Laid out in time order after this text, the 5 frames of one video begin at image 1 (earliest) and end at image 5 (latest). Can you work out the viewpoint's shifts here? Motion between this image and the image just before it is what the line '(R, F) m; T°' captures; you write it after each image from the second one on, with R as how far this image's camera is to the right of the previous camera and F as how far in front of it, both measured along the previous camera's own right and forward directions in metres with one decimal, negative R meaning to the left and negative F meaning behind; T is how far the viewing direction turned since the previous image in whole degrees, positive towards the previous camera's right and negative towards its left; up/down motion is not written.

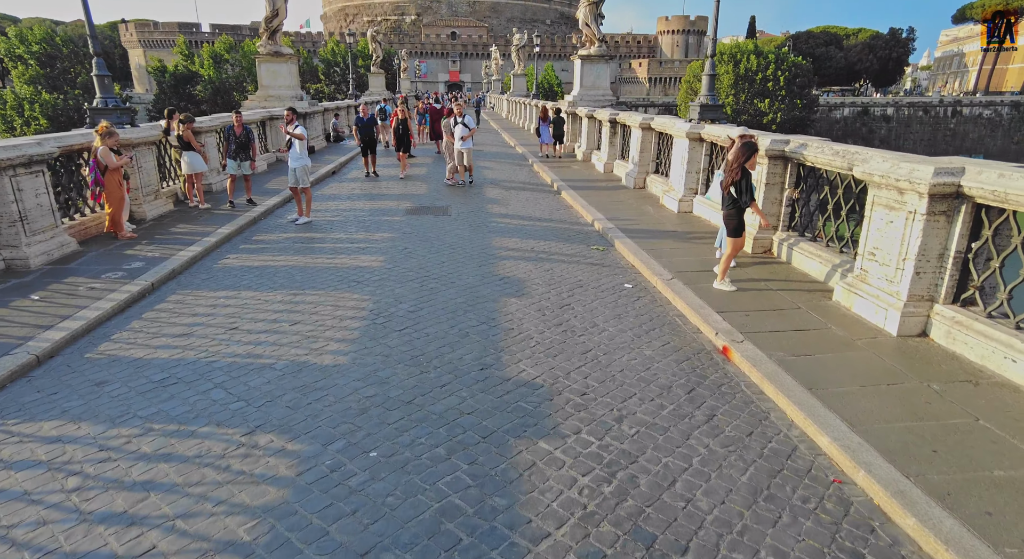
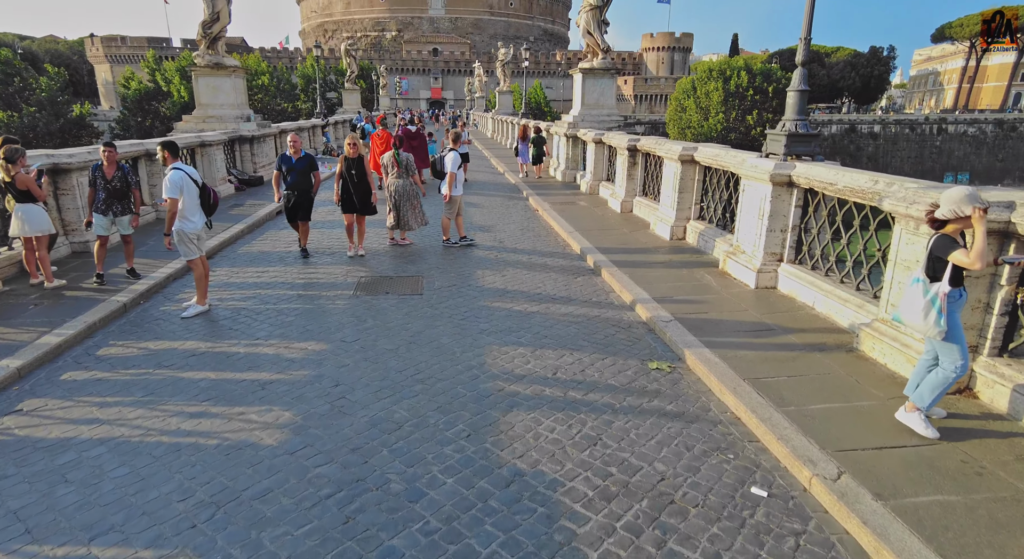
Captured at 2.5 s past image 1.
(-0.2, +2.8) m; +2°
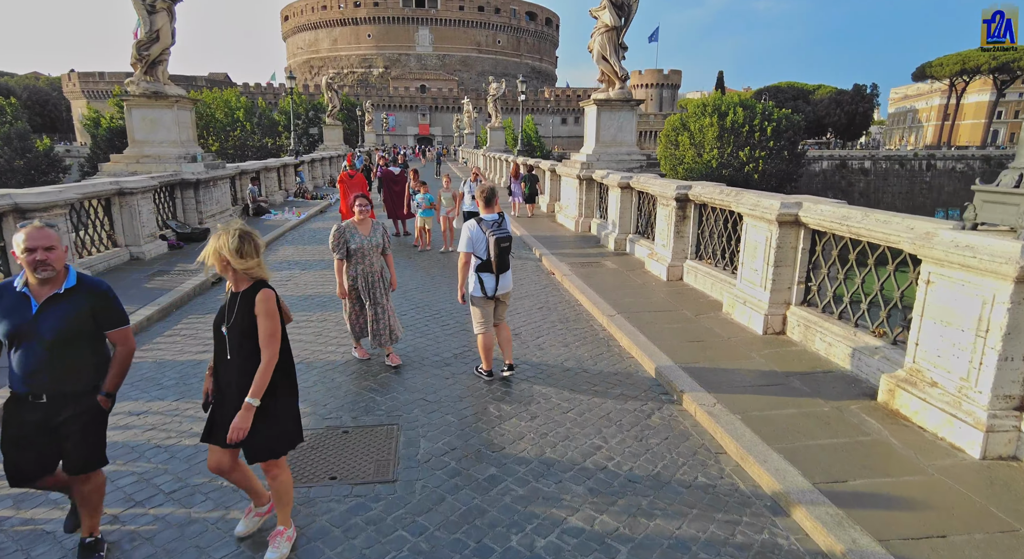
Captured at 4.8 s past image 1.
(-0.3, +2.7) m; +1°
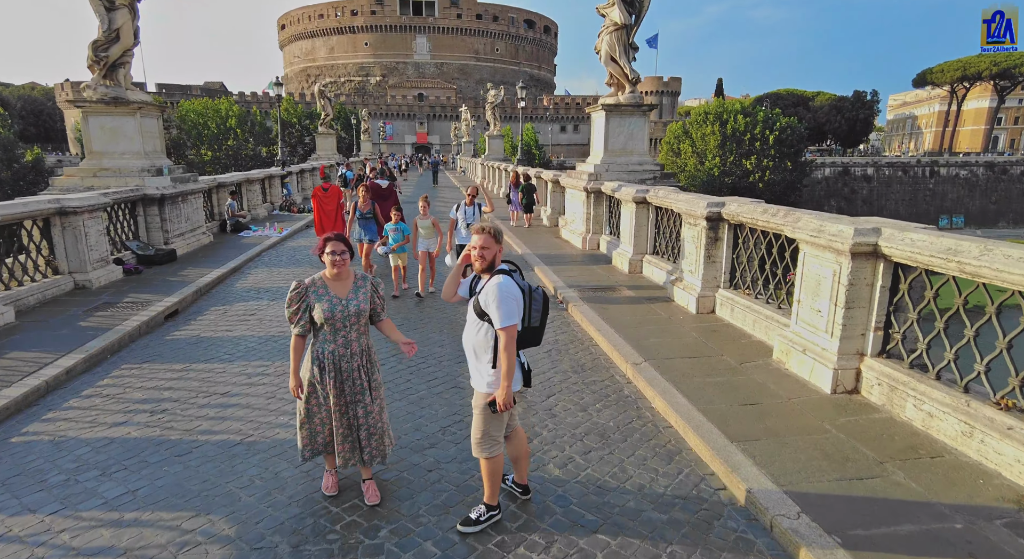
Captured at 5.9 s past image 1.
(0.0, +1.2) m; 0°
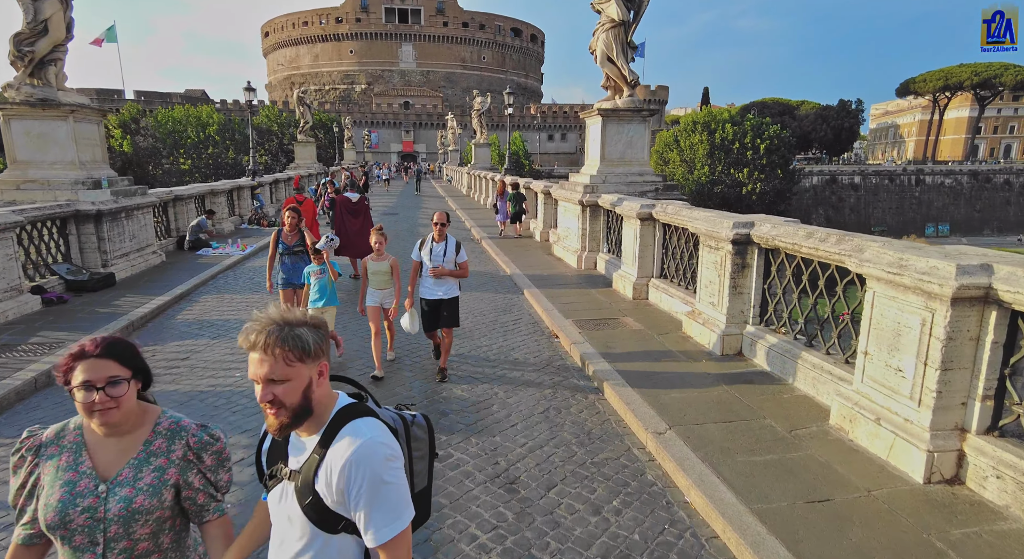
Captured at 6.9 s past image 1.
(0.0, +1.2) m; +1°
